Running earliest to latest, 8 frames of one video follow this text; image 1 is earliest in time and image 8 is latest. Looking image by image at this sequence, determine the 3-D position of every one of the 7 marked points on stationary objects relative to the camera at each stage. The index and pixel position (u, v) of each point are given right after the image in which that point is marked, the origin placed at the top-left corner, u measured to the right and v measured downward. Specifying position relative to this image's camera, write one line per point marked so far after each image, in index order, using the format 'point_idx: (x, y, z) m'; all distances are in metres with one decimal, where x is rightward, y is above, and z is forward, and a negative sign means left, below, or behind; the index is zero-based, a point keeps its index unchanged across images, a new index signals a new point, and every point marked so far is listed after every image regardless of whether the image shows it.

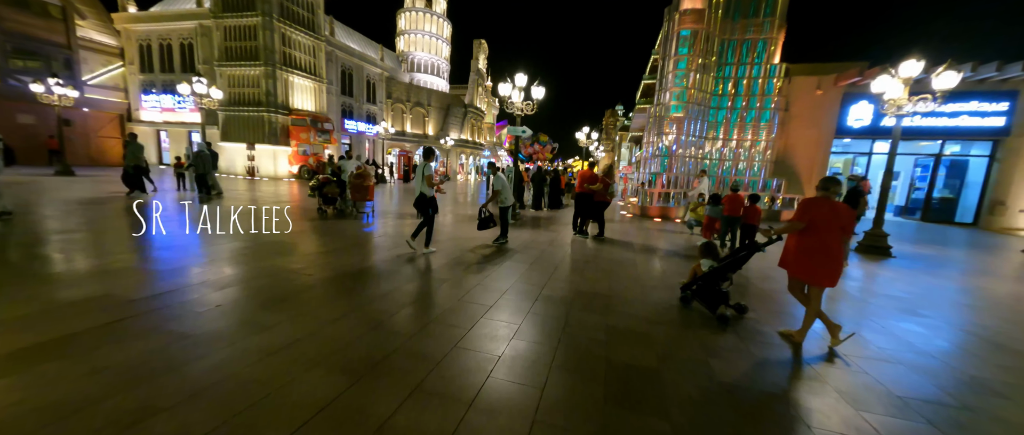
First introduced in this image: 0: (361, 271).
0: (-1.9, -0.6, +4.8) m
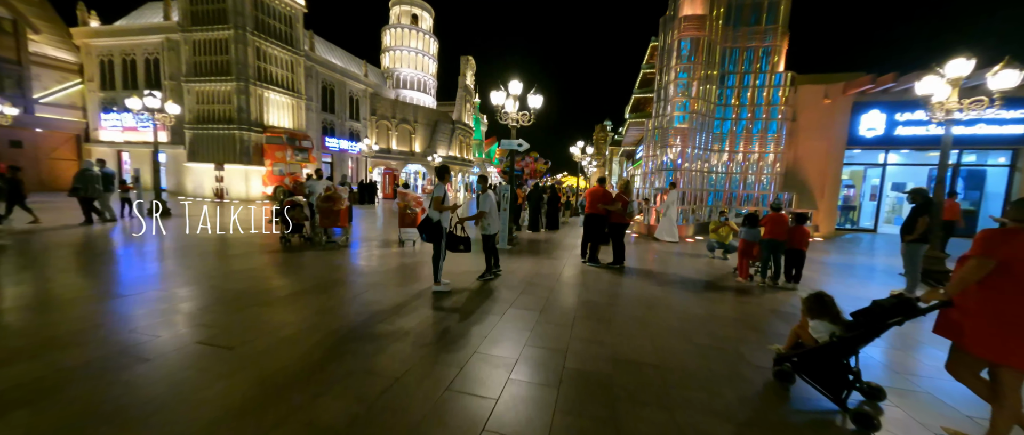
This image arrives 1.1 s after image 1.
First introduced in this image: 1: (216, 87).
0: (-1.9, -1.0, +3.6) m
1: (-14.6, +6.4, +18.5) m
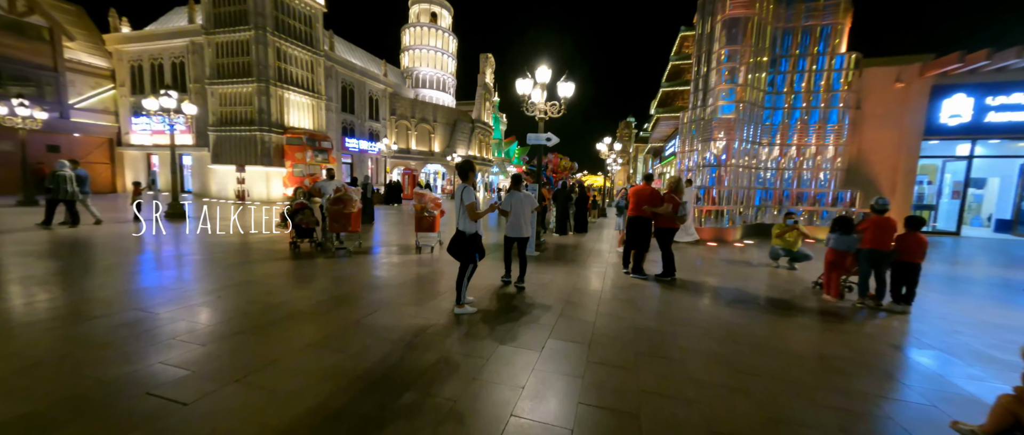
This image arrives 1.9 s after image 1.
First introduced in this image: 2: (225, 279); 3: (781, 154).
0: (-1.5, -1.1, +2.9) m
1: (-13.5, +6.3, +18.4) m
2: (-4.2, -0.9, +5.5) m
3: (+7.6, +1.8, +10.8) m
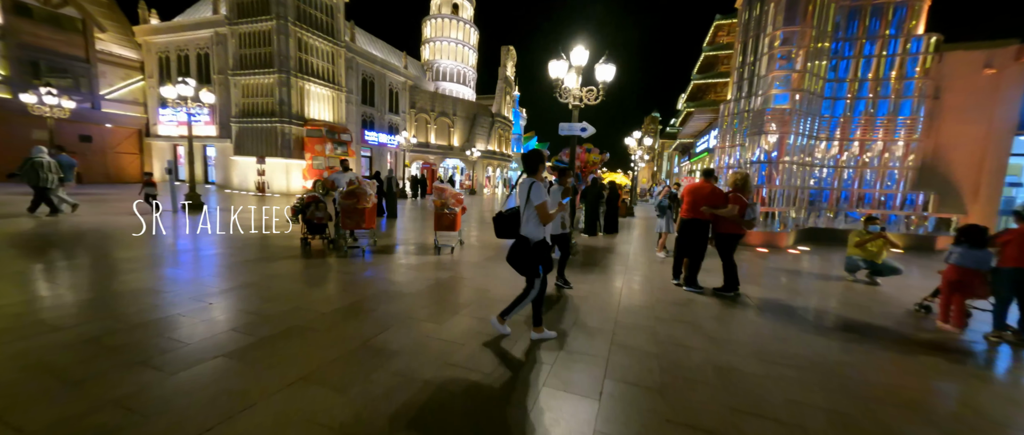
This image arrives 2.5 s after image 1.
0: (-1.3, -1.1, +2.2) m
1: (-12.3, +6.7, +18.3) m
2: (-3.7, -0.8, +5.0) m
3: (+8.3, +1.7, +9.7) m
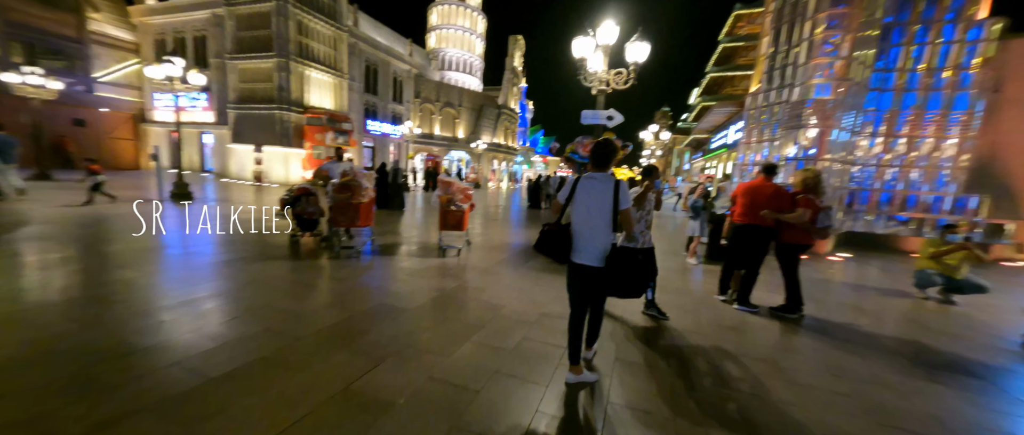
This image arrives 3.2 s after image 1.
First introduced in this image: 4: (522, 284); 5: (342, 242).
0: (-1.1, -1.1, +1.5) m
1: (-11.9, +7.2, +17.5) m
2: (-3.5, -0.8, +4.2) m
3: (+8.6, +1.6, +8.8) m
4: (+0.1, -0.8, +4.6) m
5: (-2.7, -0.4, +5.9) m
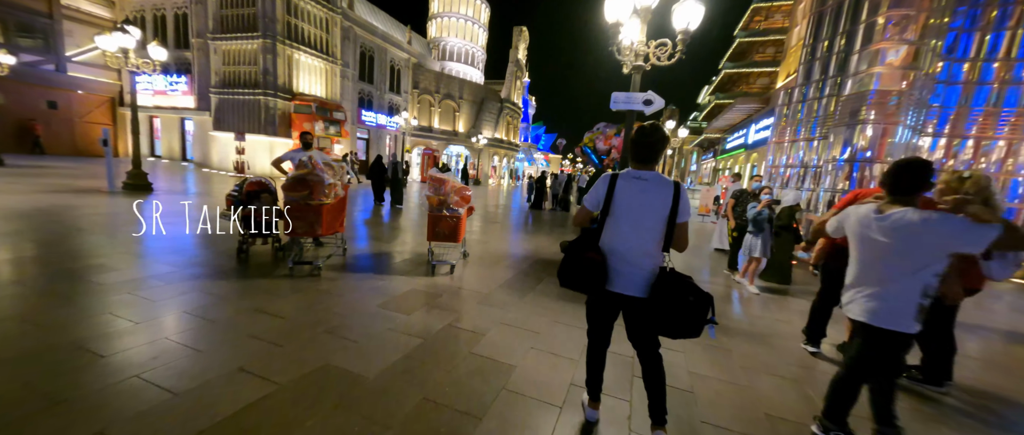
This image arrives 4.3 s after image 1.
0: (-1.0, -1.2, +0.3) m
1: (-11.6, +7.4, +16.2) m
2: (-3.5, -0.8, +3.0) m
3: (+8.7, +1.3, +7.6) m
4: (+0.2, -0.9, +3.4) m
5: (-2.6, -0.4, +4.7) m
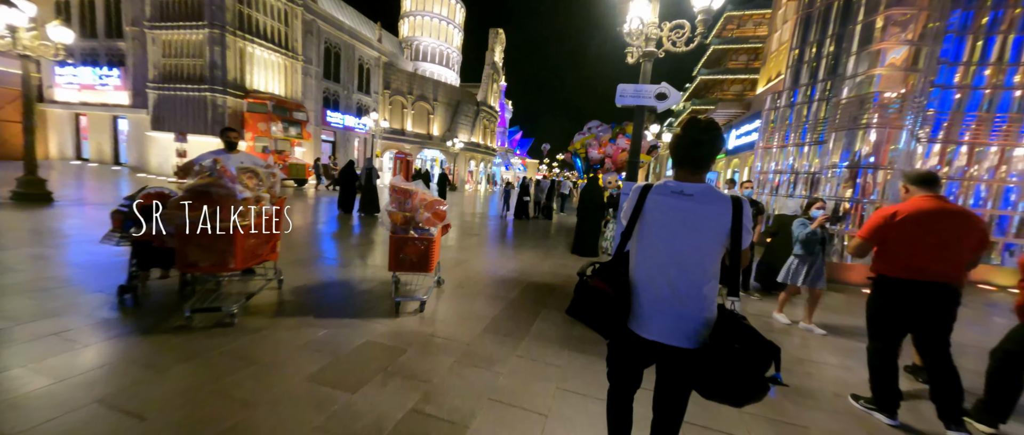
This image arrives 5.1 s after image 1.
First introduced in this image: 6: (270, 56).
0: (-0.8, -1.4, -0.8) m
1: (-12.5, +7.0, +14.5) m
2: (-3.5, -1.0, +1.8) m
3: (+8.3, +1.1, +7.2) m
4: (+0.1, -1.1, +2.4) m
5: (-2.7, -0.6, +3.6) m
6: (-10.4, +7.0, +16.1) m
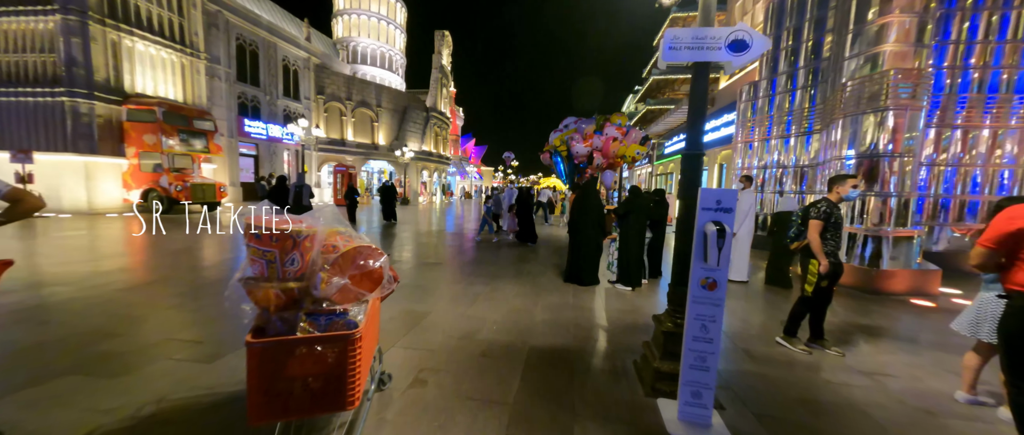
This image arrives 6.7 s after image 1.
0: (-0.2, -1.6, -2.7) m
1: (-14.1, +5.7, +11.2) m
2: (-3.1, -1.4, -0.5) m
3: (+7.8, +1.3, +6.4) m
4: (+0.4, -1.3, +0.6) m
5: (-2.6, -1.1, +1.4) m
6: (-12.2, +5.8, +13.1) m
